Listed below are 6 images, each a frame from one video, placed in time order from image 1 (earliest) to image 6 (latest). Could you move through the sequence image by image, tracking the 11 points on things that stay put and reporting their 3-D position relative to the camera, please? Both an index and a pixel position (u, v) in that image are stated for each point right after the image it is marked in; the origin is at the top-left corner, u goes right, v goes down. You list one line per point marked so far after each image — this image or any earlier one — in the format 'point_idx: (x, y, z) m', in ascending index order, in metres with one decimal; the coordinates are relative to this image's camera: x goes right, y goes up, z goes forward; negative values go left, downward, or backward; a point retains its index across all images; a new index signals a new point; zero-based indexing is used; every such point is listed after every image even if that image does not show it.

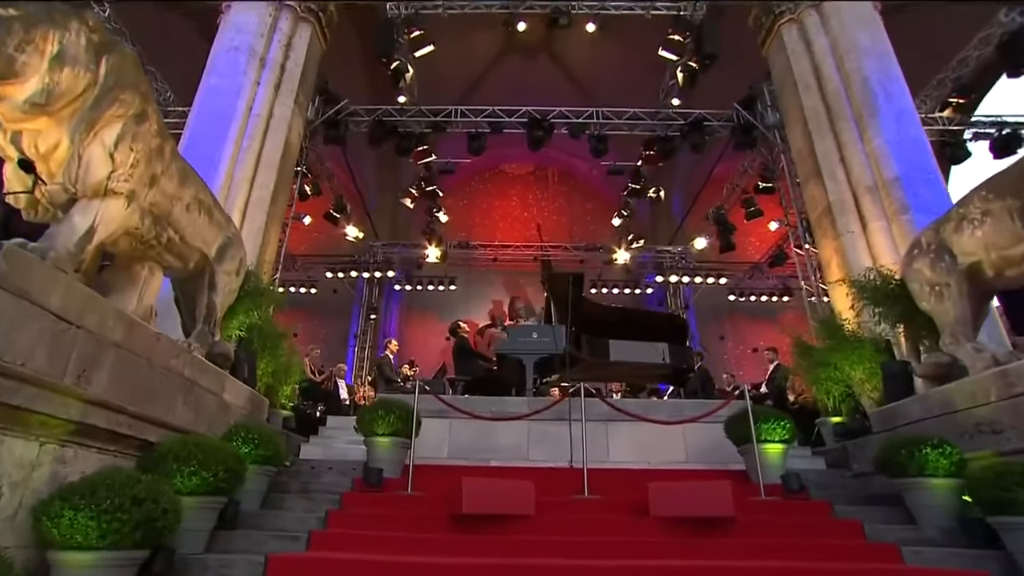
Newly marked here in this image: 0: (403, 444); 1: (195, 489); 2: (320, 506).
0: (-1.1, -1.5, +5.2) m
1: (-2.2, -1.4, +3.6) m
2: (-1.7, -2.0, +4.8) m
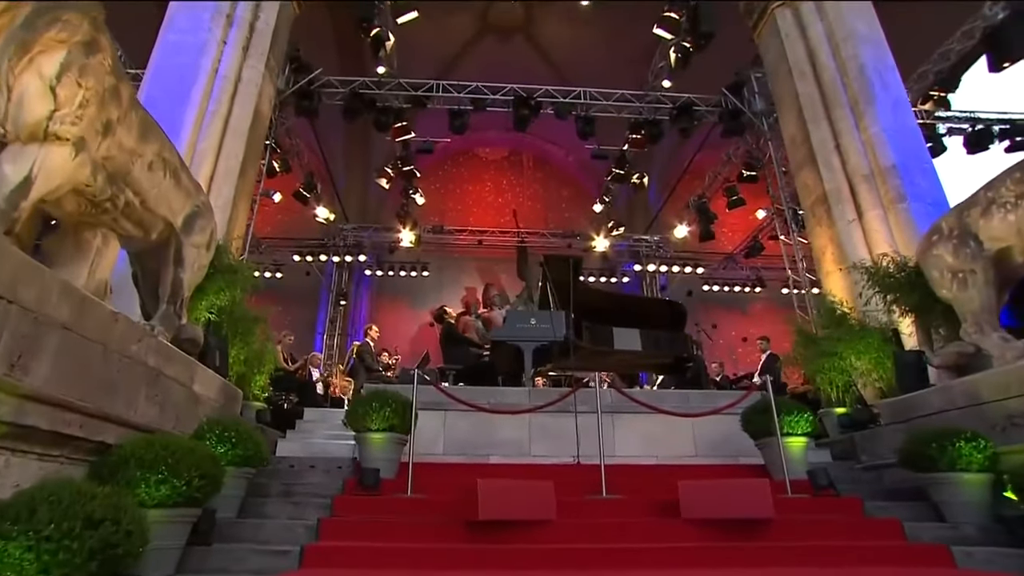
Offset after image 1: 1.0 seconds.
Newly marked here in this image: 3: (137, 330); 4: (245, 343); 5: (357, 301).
0: (-1.0, -1.4, +4.7) m
1: (-2.0, -1.2, +3.0) m
2: (-1.6, -1.8, +4.2) m
3: (-2.7, -0.3, +3.7) m
4: (-3.1, -0.7, +6.1) m
5: (-4.9, -0.4, +16.3) m
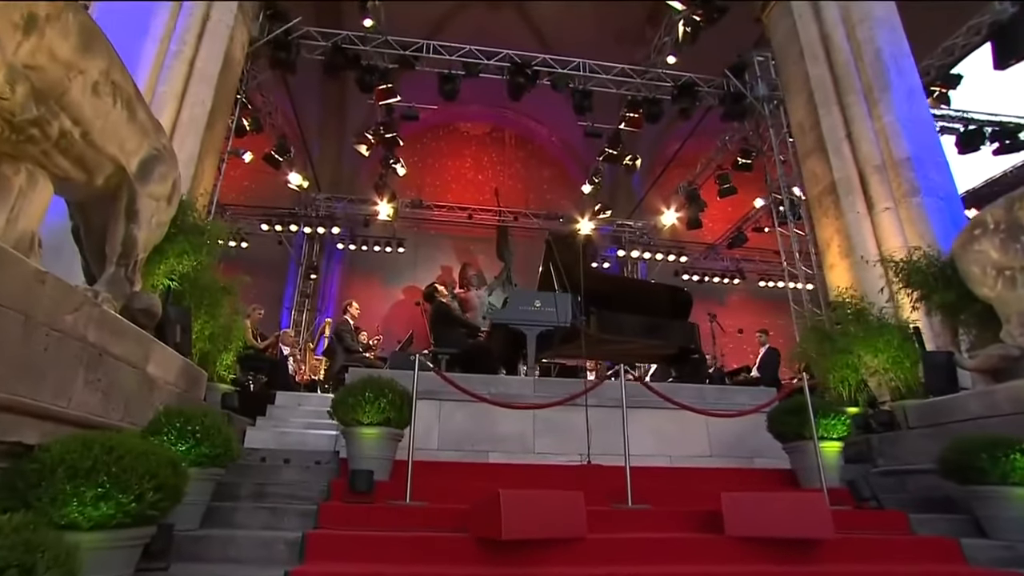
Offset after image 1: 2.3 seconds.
0: (-0.9, -1.1, +4.0) m
1: (-1.8, -1.0, +2.3) m
2: (-1.5, -1.6, +3.5) m
3: (-2.5, -0.1, +2.9) m
4: (-3.1, -0.3, +5.3) m
5: (-5.4, +0.3, +15.4) m
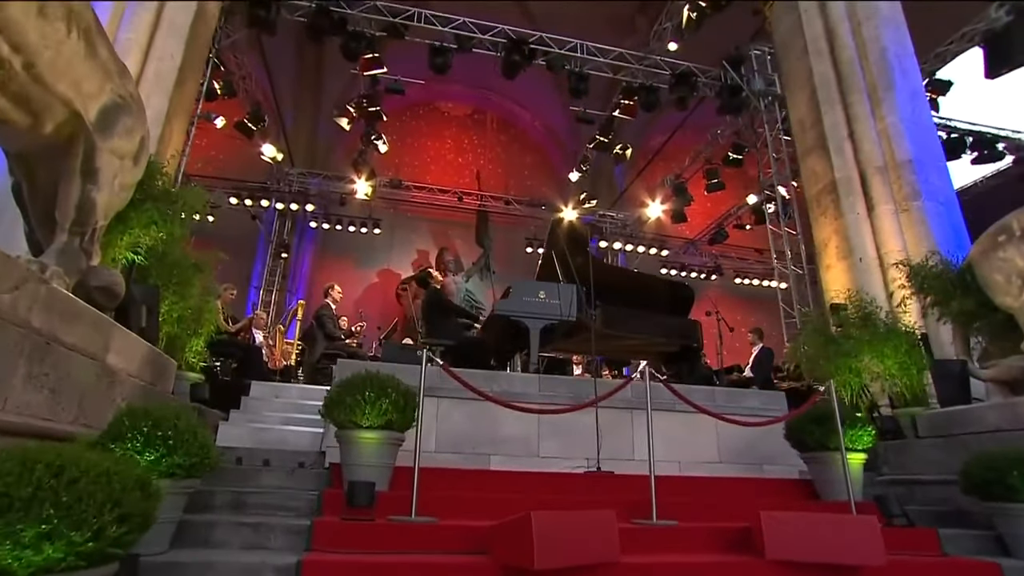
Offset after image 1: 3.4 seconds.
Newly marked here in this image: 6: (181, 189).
0: (-0.8, -1.0, +3.5) m
1: (-1.5, -0.9, +1.7) m
2: (-1.4, -1.5, +3.0) m
3: (-2.2, +0.1, +2.3) m
4: (-3.0, -0.1, +4.7) m
5: (-5.9, +0.9, +14.6) m
6: (-3.1, +0.9, +4.9) m
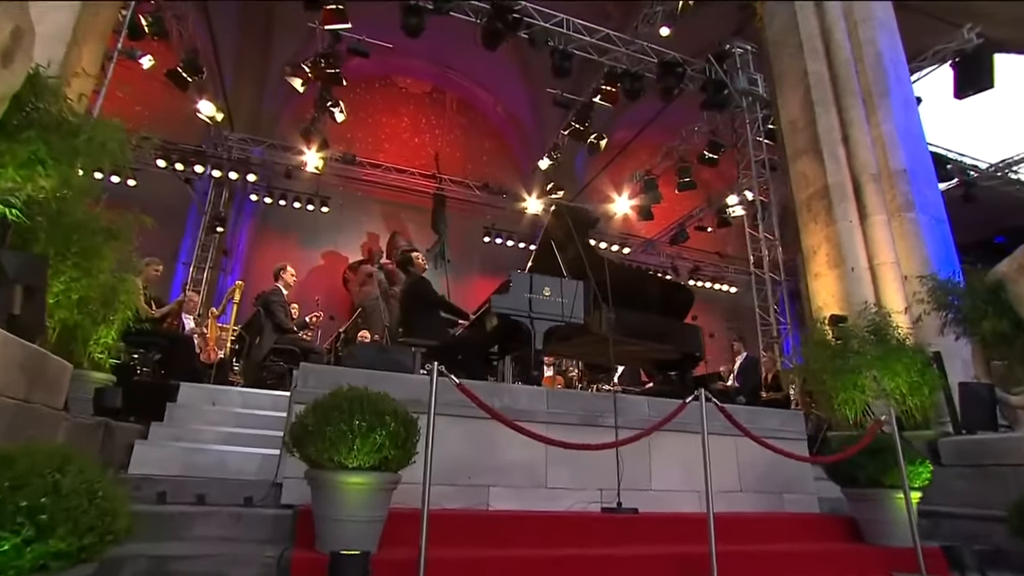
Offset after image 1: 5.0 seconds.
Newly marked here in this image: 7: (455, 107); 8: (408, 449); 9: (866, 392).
0: (-0.6, -1.0, +2.6) m
1: (-1.1, -0.9, +0.7) m
2: (-1.2, -1.4, +2.0) m
3: (-1.8, +0.2, +1.2) m
4: (-2.9, +0.1, +3.5) m
5: (-6.8, +1.4, +13.0) m
6: (-2.9, +1.1, +3.7) m
7: (-1.6, +5.9, +16.8) m
8: (-0.5, -0.8, +2.6) m
9: (+4.1, -1.2, +6.0) m
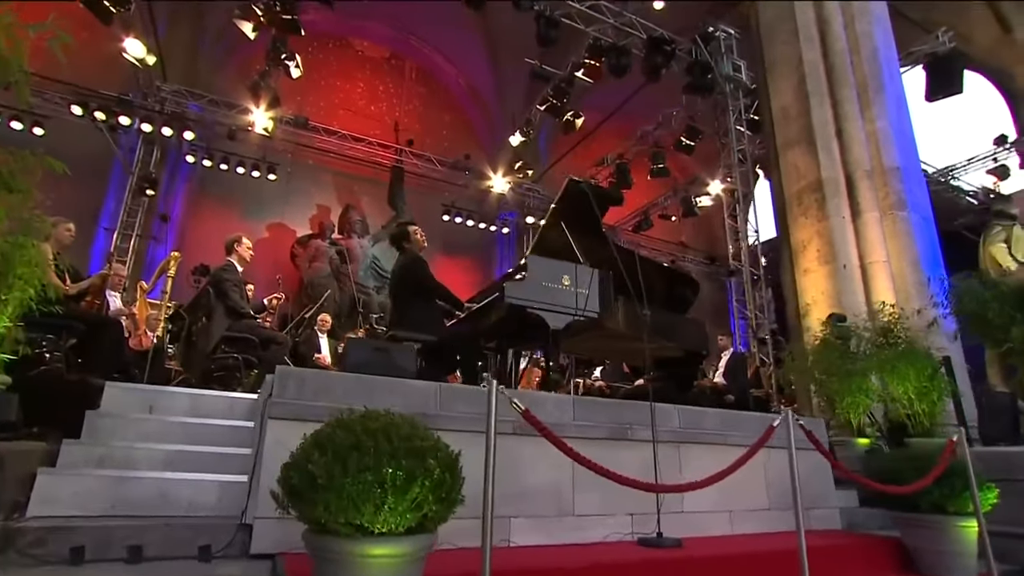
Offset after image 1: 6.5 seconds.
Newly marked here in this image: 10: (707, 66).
0: (-0.3, -0.9, +1.9) m
1: (-0.6, -0.9, -0.1) m
2: (-0.8, -1.3, +1.3) m
3: (-1.3, +0.2, +0.3) m
4: (-2.6, +0.3, +2.5) m
5: (-7.4, +2.1, +11.4) m
6: (-2.7, +1.3, +2.6) m
7: (-2.5, +6.5, +15.7) m
8: (-0.2, -0.8, +1.9) m
9: (+4.0, -1.2, +5.8) m
10: (+4.3, +4.8, +11.5) m
